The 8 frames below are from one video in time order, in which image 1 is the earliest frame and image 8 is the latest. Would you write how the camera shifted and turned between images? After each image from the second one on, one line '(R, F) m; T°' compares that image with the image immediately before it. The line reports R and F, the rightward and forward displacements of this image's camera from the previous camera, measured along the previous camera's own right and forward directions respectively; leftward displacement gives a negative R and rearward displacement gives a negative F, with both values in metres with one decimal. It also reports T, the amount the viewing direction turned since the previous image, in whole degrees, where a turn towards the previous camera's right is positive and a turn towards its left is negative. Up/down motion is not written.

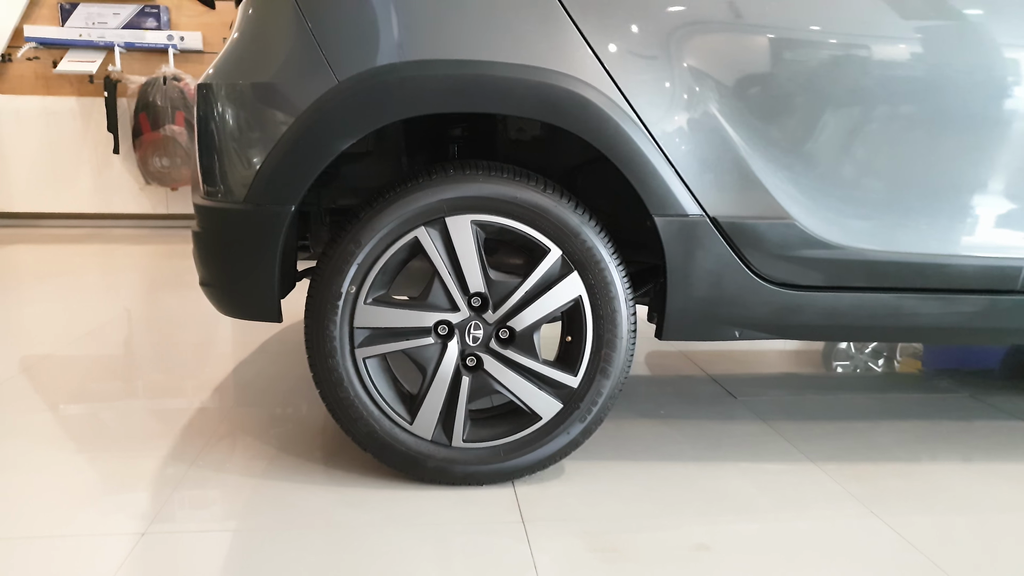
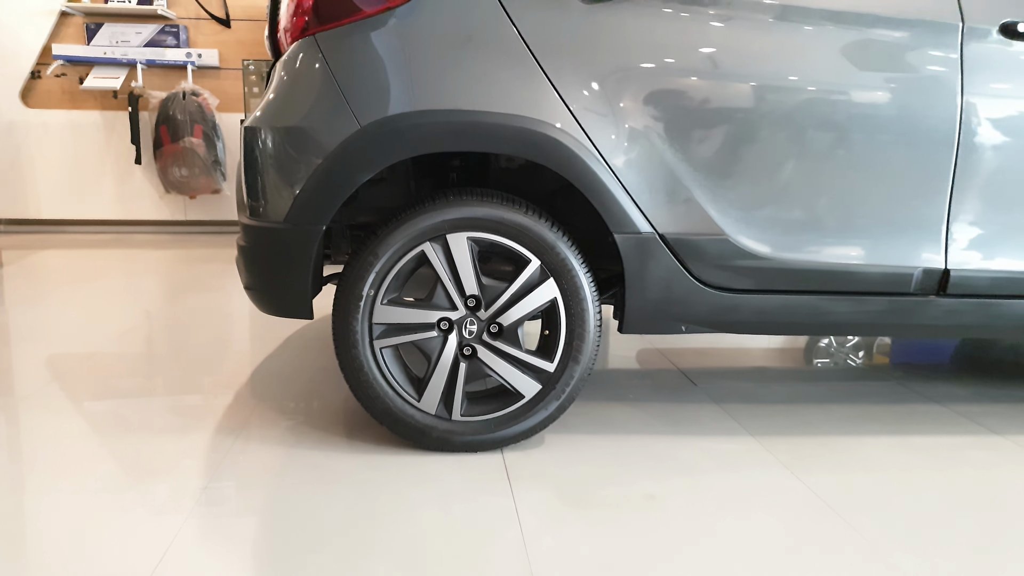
(0.0, -0.3) m; 0°
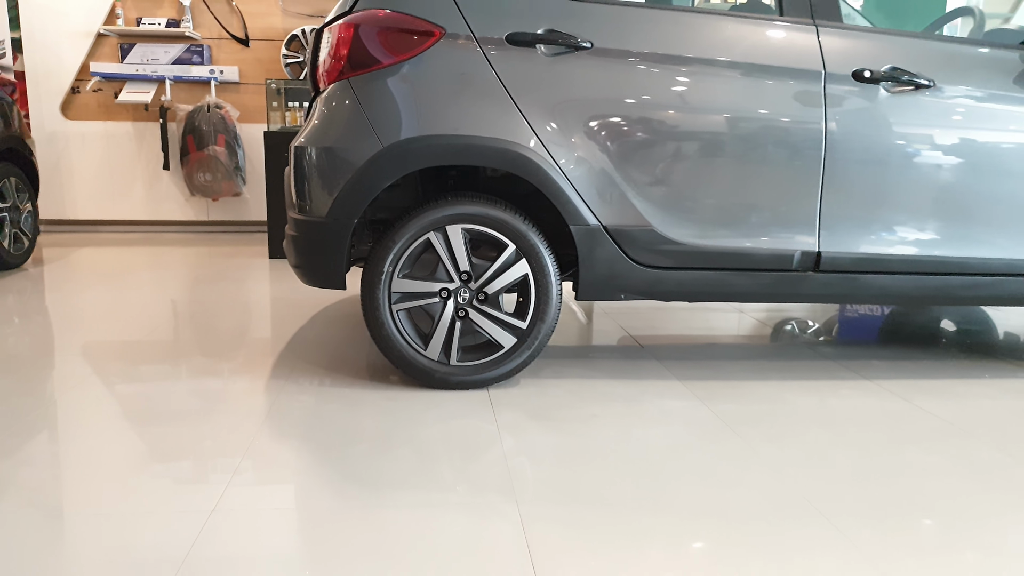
(0.0, -0.5) m; 0°
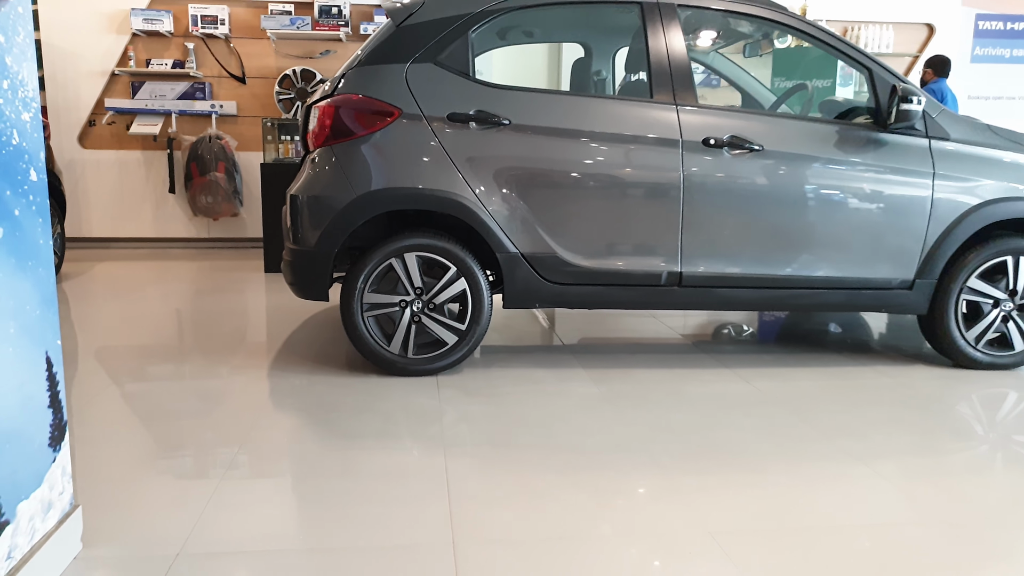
(+0.2, -0.7) m; +1°
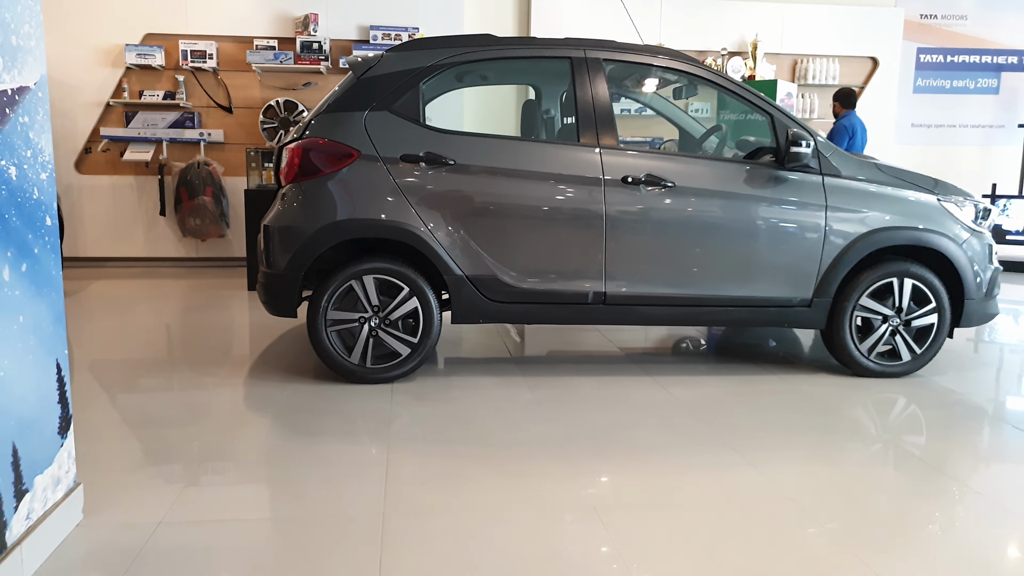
(+0.2, -0.4) m; +1°
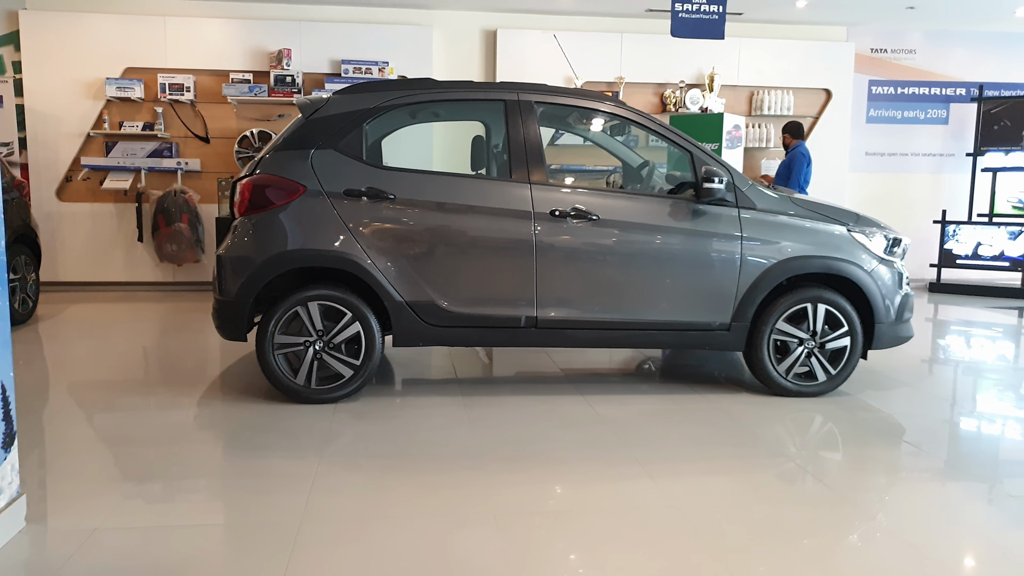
(+0.3, -0.2) m; 0°
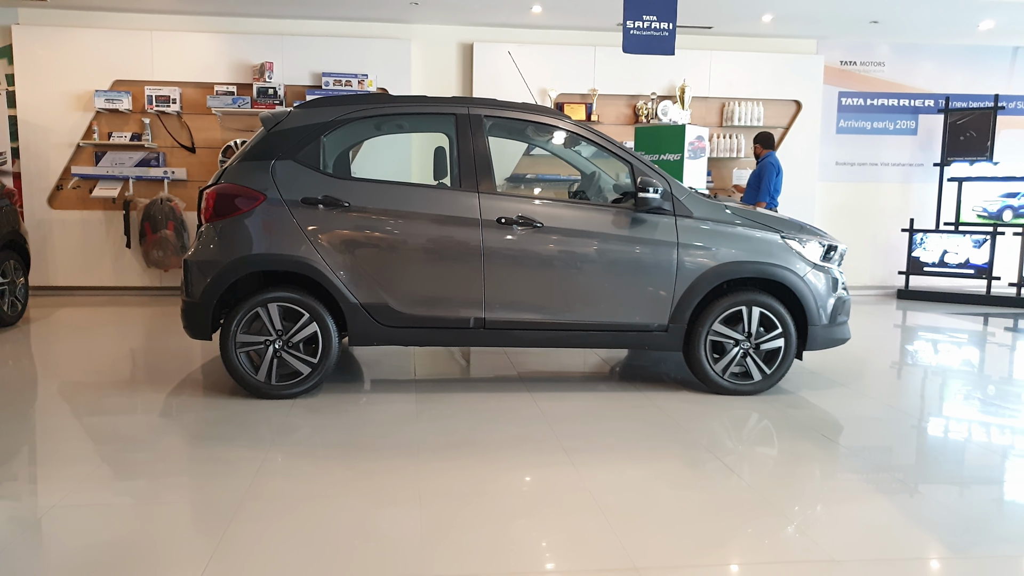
(+0.3, -0.2) m; 0°
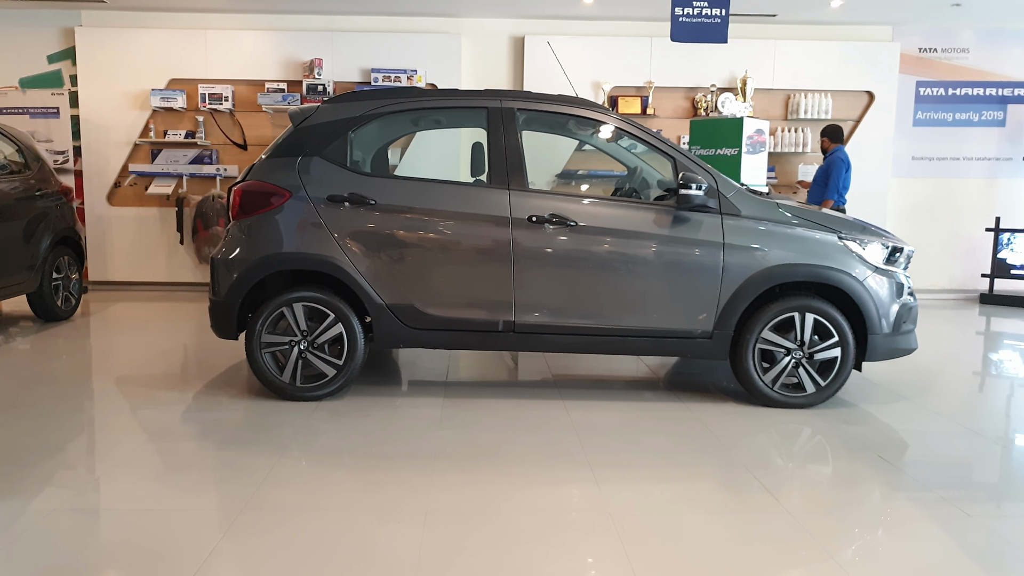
(+0.2, +0.2) m; -5°
